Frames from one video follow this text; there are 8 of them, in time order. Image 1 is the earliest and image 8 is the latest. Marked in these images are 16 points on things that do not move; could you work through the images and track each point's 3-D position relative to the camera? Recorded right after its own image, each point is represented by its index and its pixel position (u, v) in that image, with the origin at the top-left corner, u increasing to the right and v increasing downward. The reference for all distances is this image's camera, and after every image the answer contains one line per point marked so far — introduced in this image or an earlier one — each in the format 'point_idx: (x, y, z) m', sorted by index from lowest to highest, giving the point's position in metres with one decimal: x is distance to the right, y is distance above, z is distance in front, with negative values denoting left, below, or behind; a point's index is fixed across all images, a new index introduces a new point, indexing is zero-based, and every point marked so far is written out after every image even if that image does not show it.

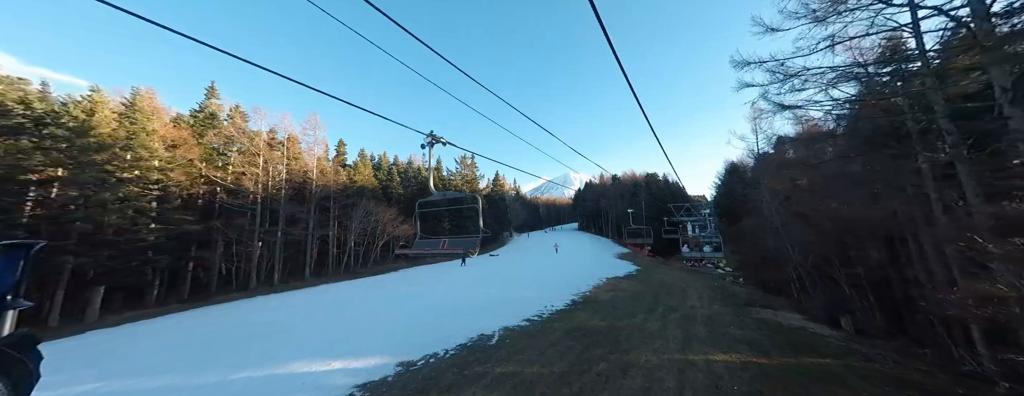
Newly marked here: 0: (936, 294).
0: (+11.0, -2.5, +6.6) m
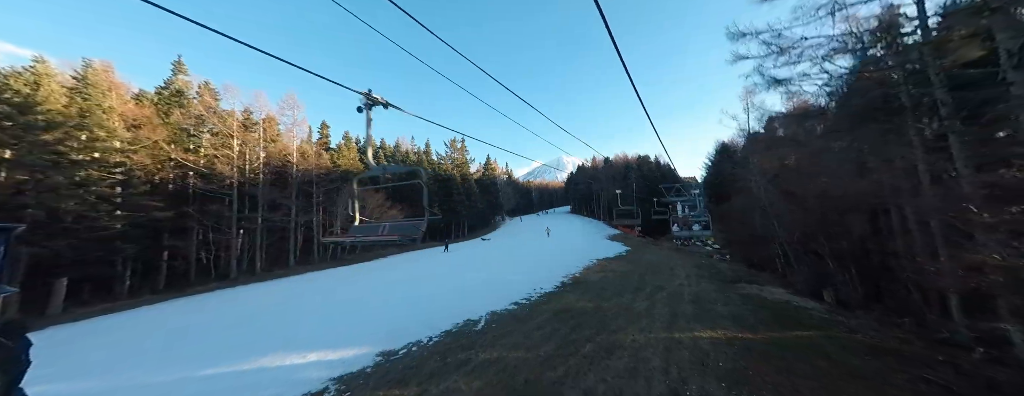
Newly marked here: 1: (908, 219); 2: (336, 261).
0: (+10.6, -1.7, +6.7) m
1: (+10.8, -0.5, +6.9) m
2: (-12.7, -4.4, +18.3) m
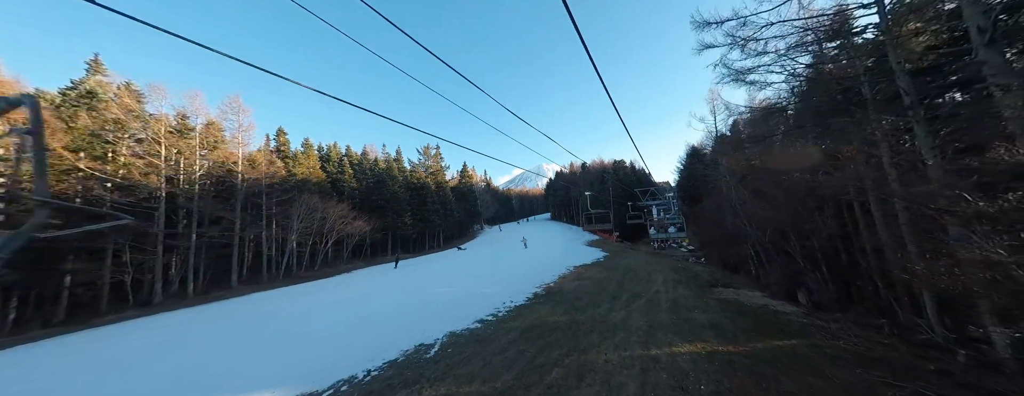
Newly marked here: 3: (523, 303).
0: (+9.7, -1.7, +6.6) m
1: (+9.8, -0.5, +6.8) m
2: (-14.3, -5.1, +16.4) m
3: (+0.4, -3.4, +8.4) m
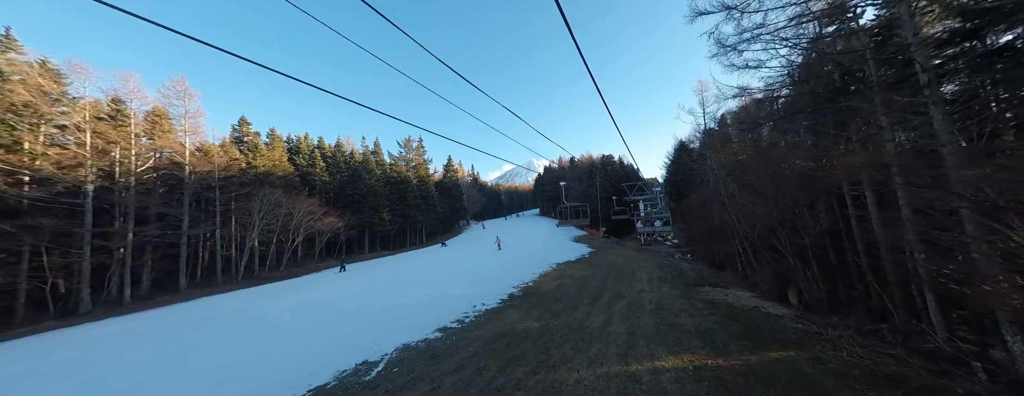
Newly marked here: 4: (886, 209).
0: (+8.9, -1.5, +6.1) m
1: (+9.0, -0.3, +6.3) m
2: (-15.5, -4.7, +15.1) m
3: (-0.5, -3.2, +7.6) m
4: (+9.2, -0.3, +6.3) m
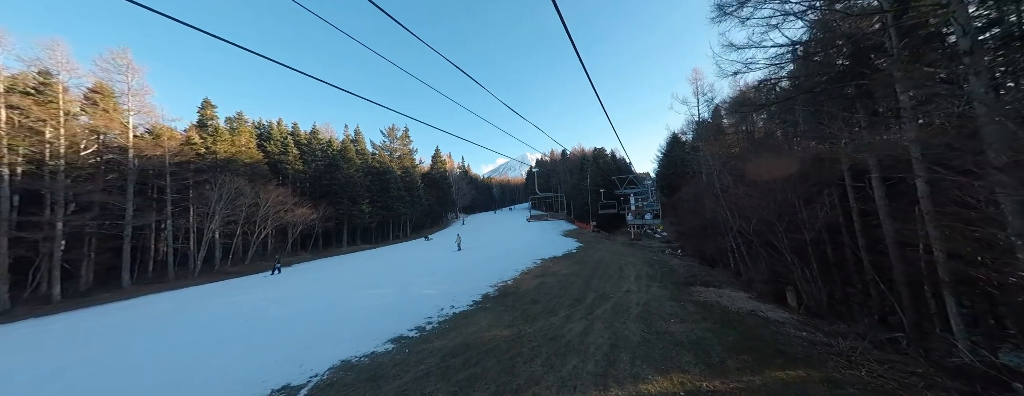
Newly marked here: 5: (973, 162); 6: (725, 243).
0: (+8.2, -1.3, +5.5) m
1: (+8.3, -0.1, +5.7) m
2: (-16.4, -4.1, +13.9) m
3: (-1.2, -2.9, +6.7) m
4: (+8.5, -0.1, +5.7) m
5: (+5.6, +0.4, +3.1) m
6: (+10.3, -2.2, +12.3) m
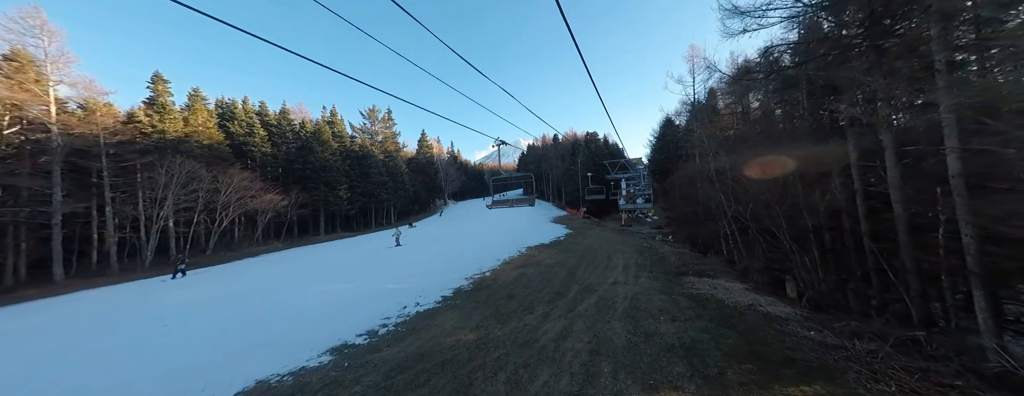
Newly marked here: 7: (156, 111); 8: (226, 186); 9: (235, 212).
0: (+7.6, -0.9, +4.8) m
1: (+7.7, +0.3, +5.0) m
2: (-17.2, -3.4, +12.8) m
3: (-1.8, -2.5, +5.9) m
4: (+7.9, +0.3, +5.0) m
5: (+5.1, +0.6, +2.3) m
6: (+9.5, -1.4, +11.8) m
7: (-19.4, +4.5, +14.1) m
8: (-15.9, +0.6, +14.3) m
9: (-16.4, -0.8, +15.1) m
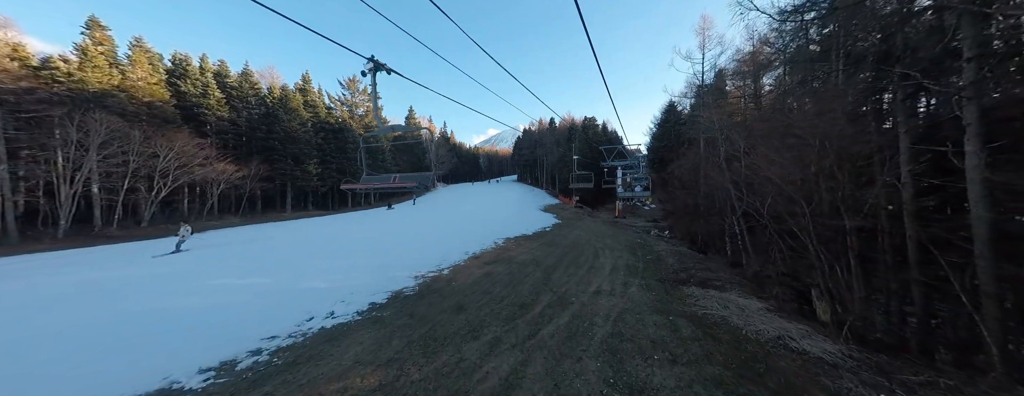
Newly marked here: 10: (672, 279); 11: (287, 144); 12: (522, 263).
0: (+6.7, -0.9, +3.4) m
1: (+6.8, +0.3, +3.4) m
2: (-18.3, -2.0, +11.1) m
3: (-2.8, -2.1, +4.4) m
4: (+7.1, +0.3, +3.4) m
5: (+4.2, +0.6, +0.7) m
6: (+8.5, -1.1, +10.3) m
7: (-20.1, +6.0, +12.0) m
8: (-16.8, +2.0, +12.4) m
9: (-17.4, +0.6, +13.3) m
10: (+4.1, -2.0, +6.5) m
11: (-16.1, +3.7, +18.4) m
12: (+0.3, -1.9, +7.6) m
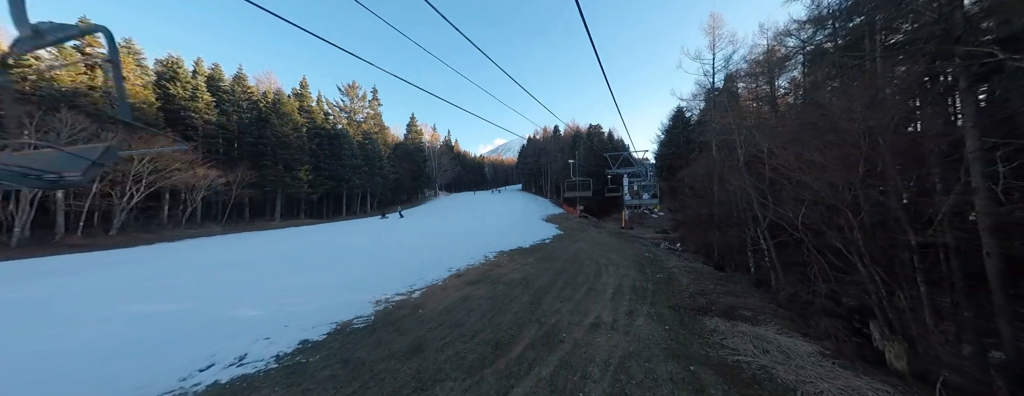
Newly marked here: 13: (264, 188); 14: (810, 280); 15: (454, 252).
0: (+6.2, -1.0, +2.1) m
1: (+6.4, +0.2, +2.3) m
2: (-18.5, -2.4, +10.5) m
3: (-3.2, -2.2, +3.4) m
4: (+6.6, +0.2, +2.3) m
5: (+3.7, +0.6, -0.4) m
6: (+8.2, -1.4, +9.1) m
7: (-20.4, +5.6, +11.7) m
8: (-17.1, +1.6, +11.9) m
9: (-17.6, +0.2, +12.8) m
10: (+3.7, -2.2, +5.3) m
11: (-16.2, +3.1, +17.9) m
12: (0.0, -2.2, +6.6) m
13: (-16.4, +0.3, +17.8) m
14: (+7.4, -1.9, +6.6) m
15: (-3.2, -2.2, +10.6) m
